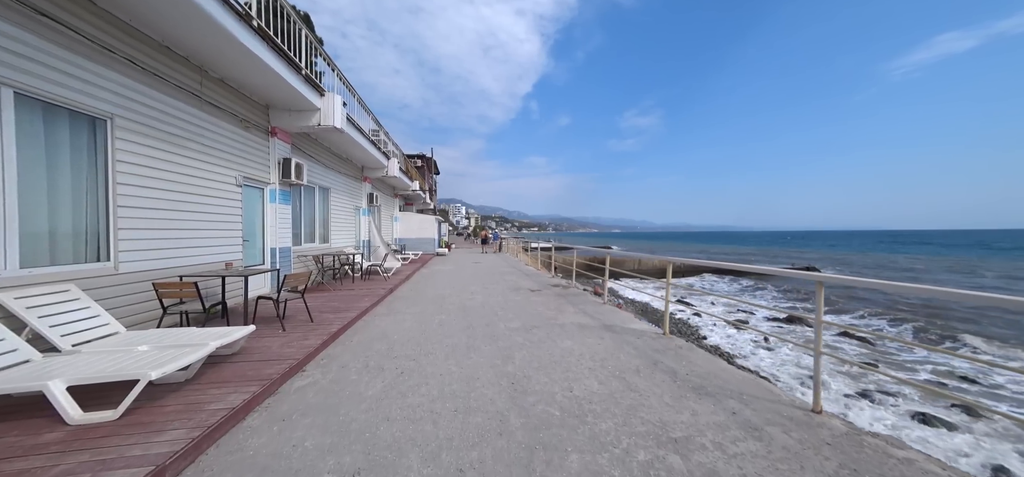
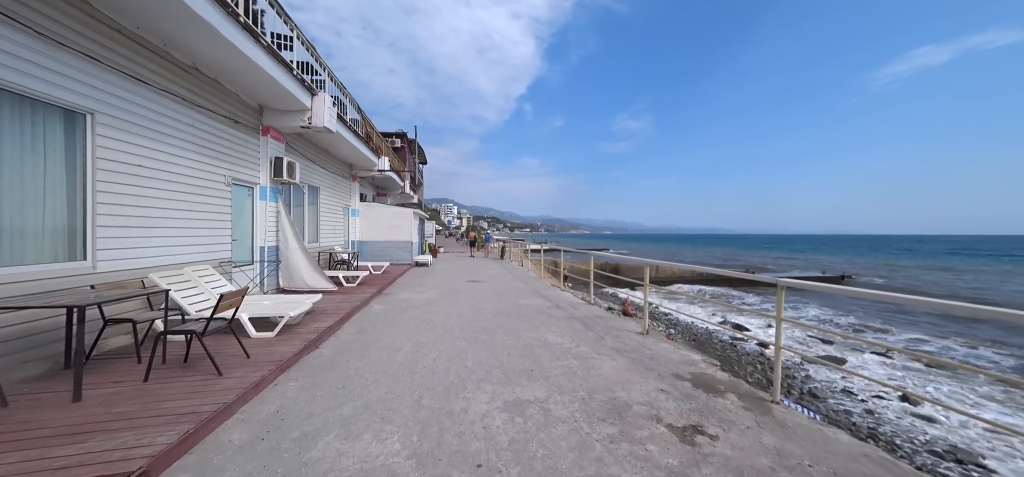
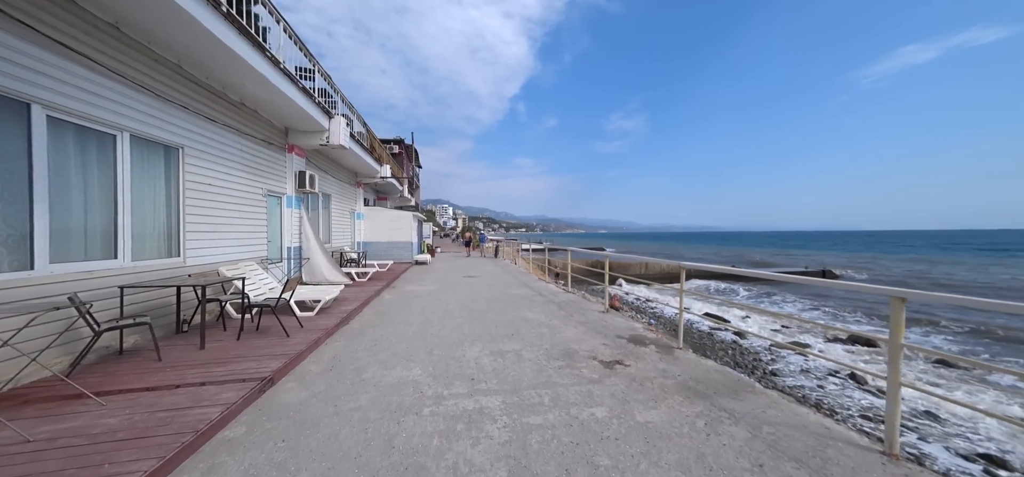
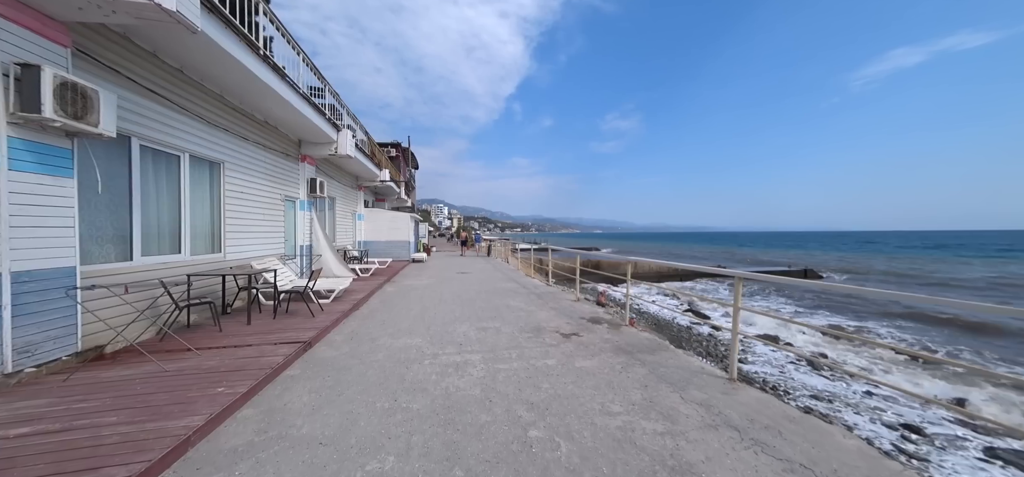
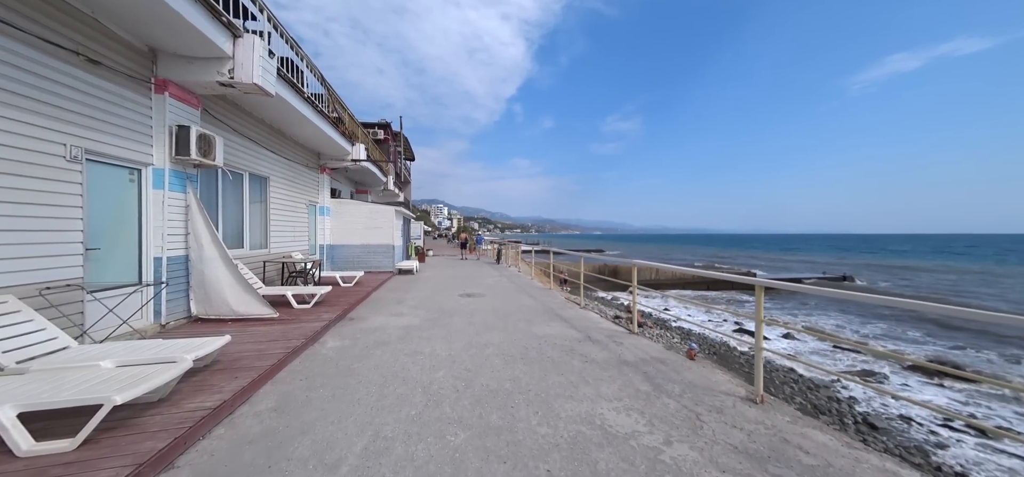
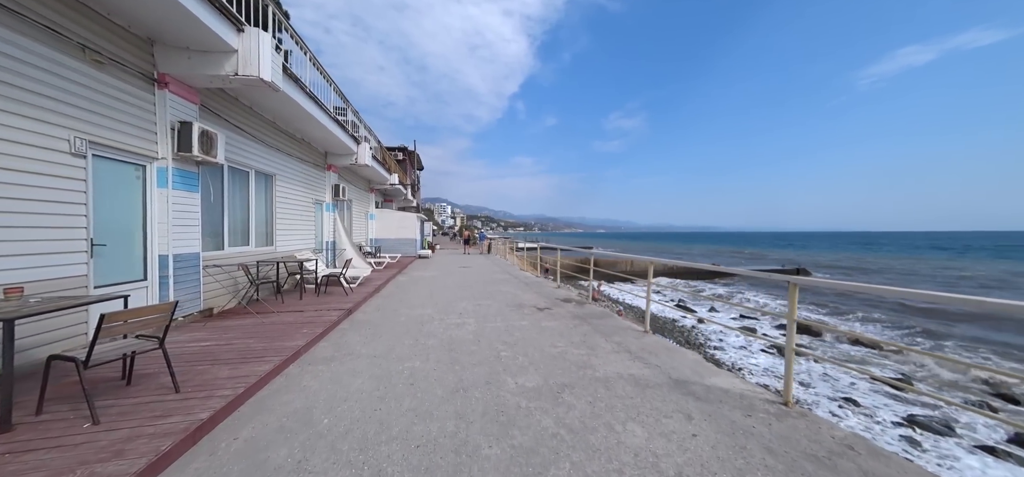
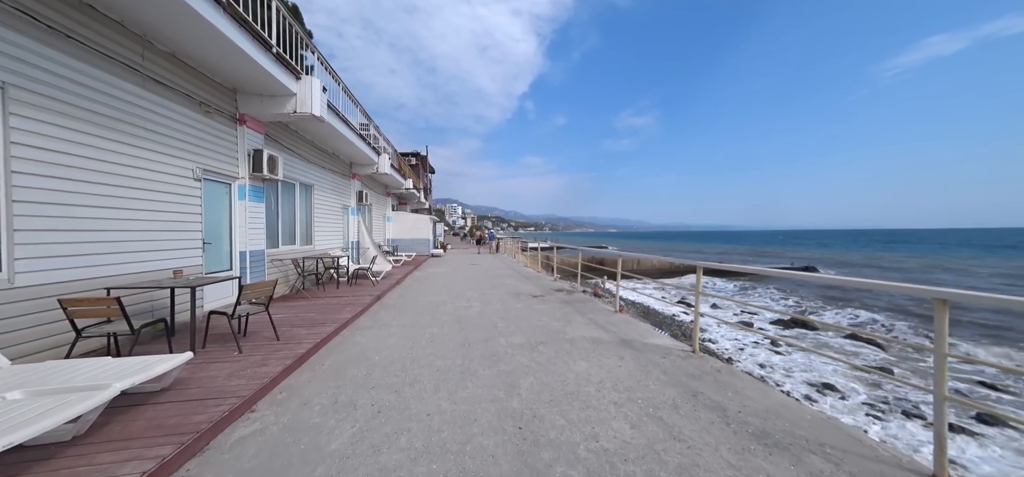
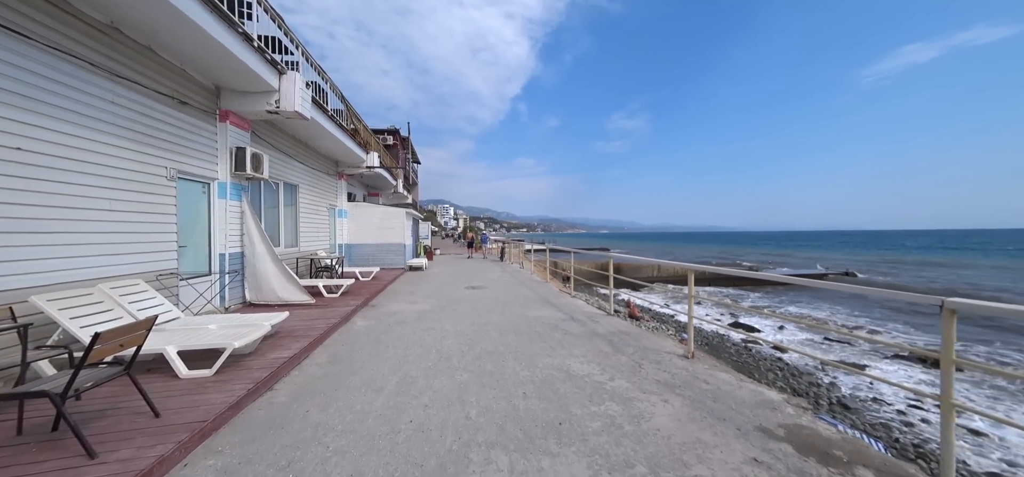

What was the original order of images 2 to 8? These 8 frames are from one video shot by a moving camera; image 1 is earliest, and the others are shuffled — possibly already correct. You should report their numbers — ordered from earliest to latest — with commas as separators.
7, 6, 4, 3, 2, 8, 5
